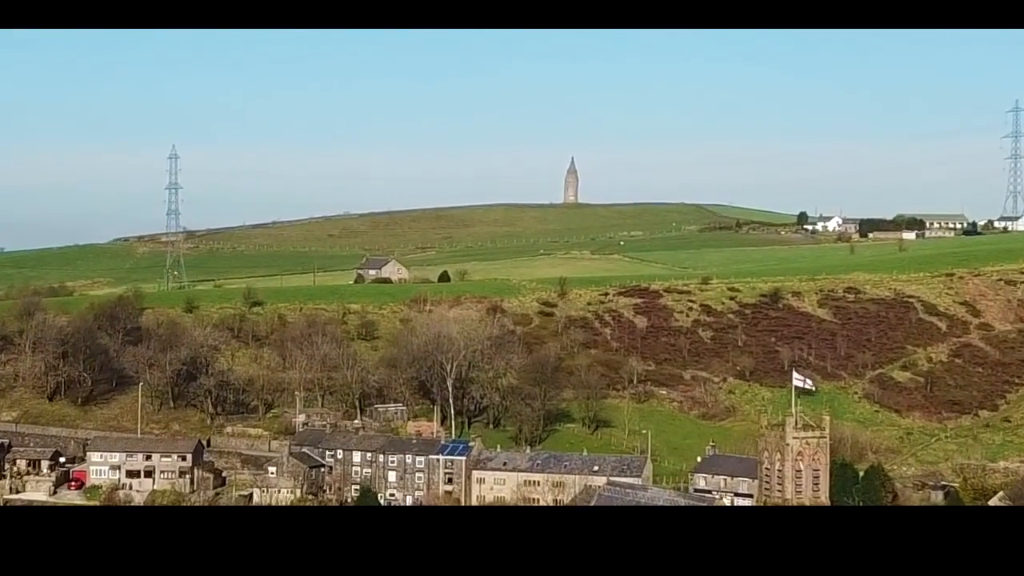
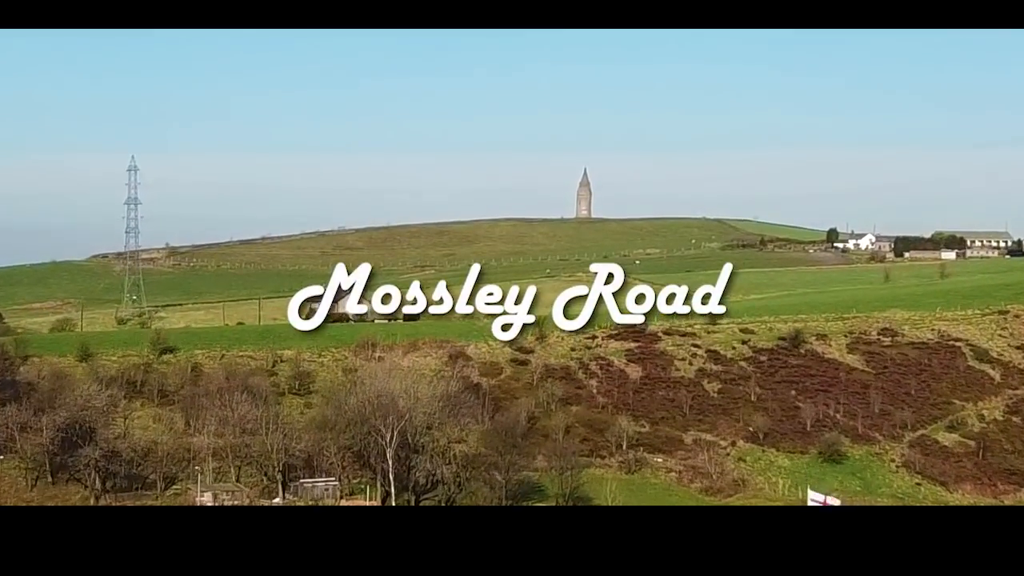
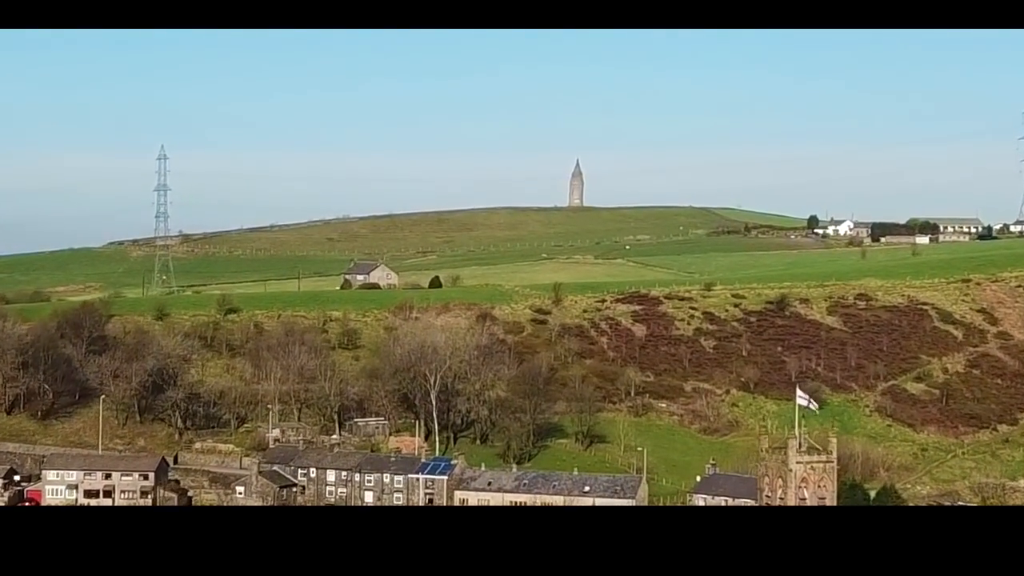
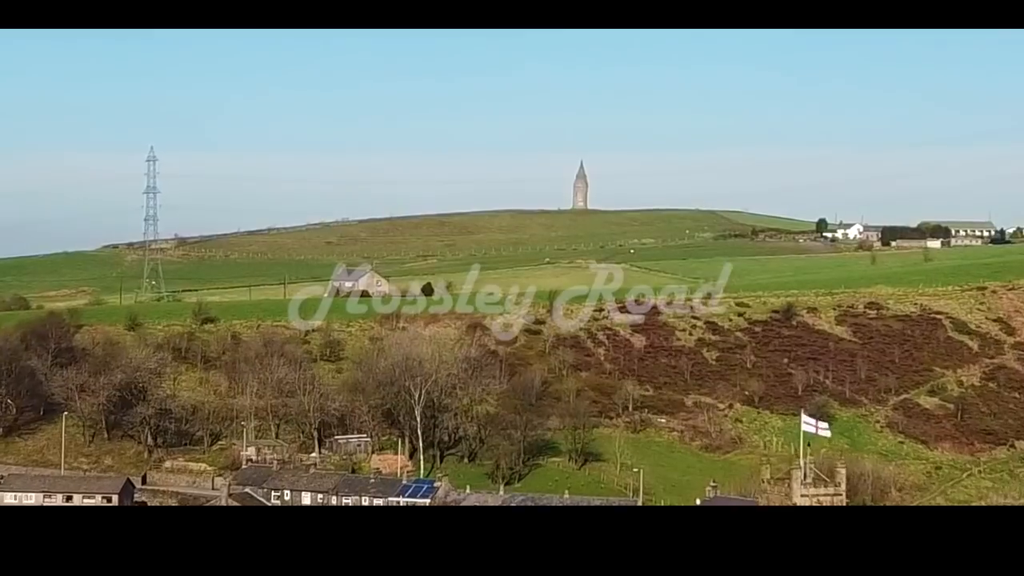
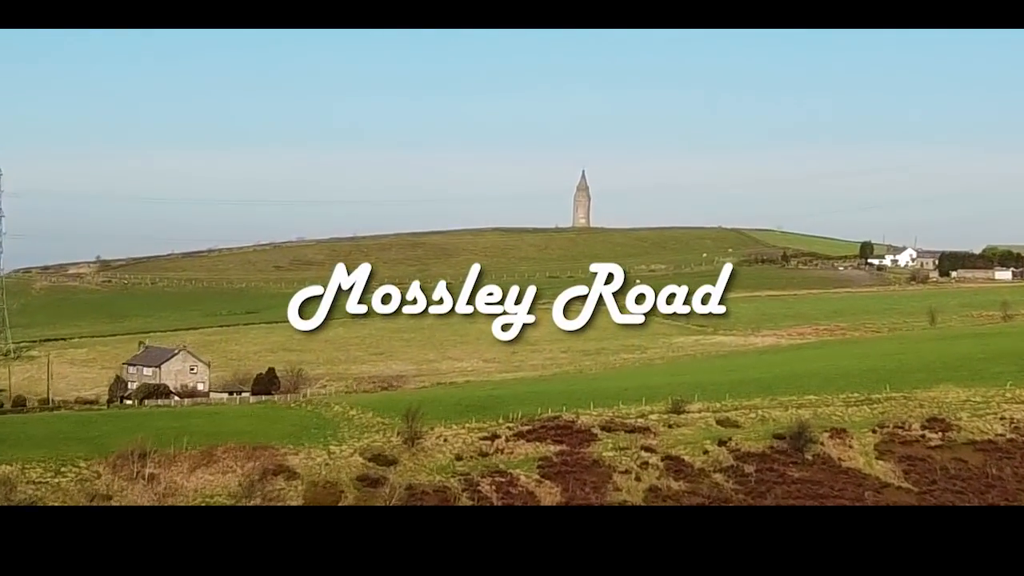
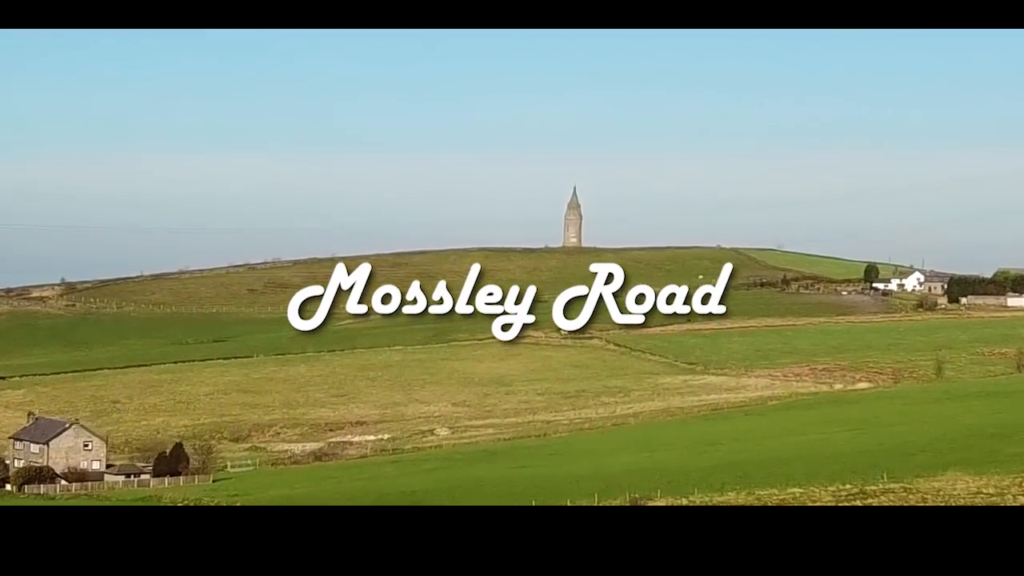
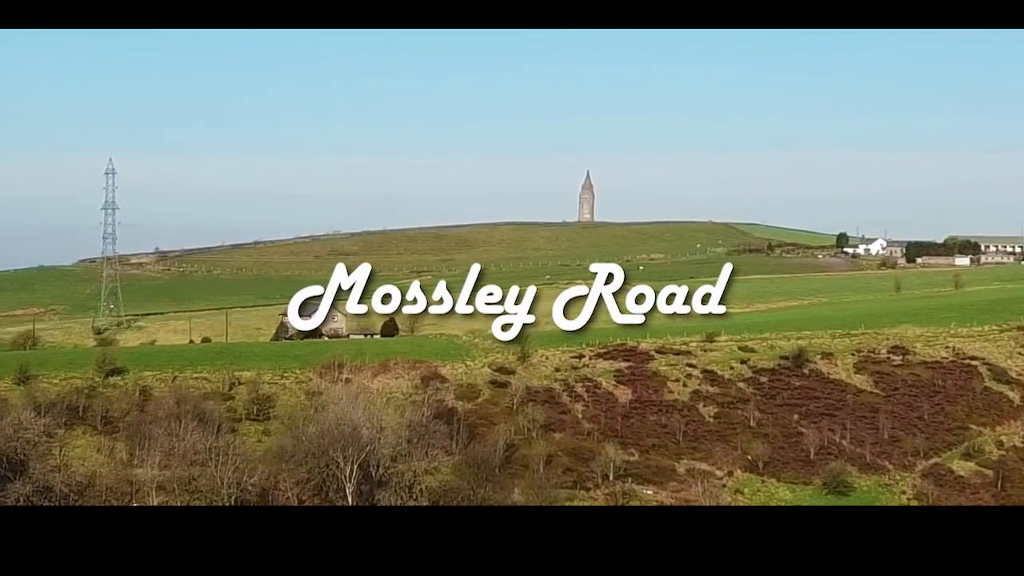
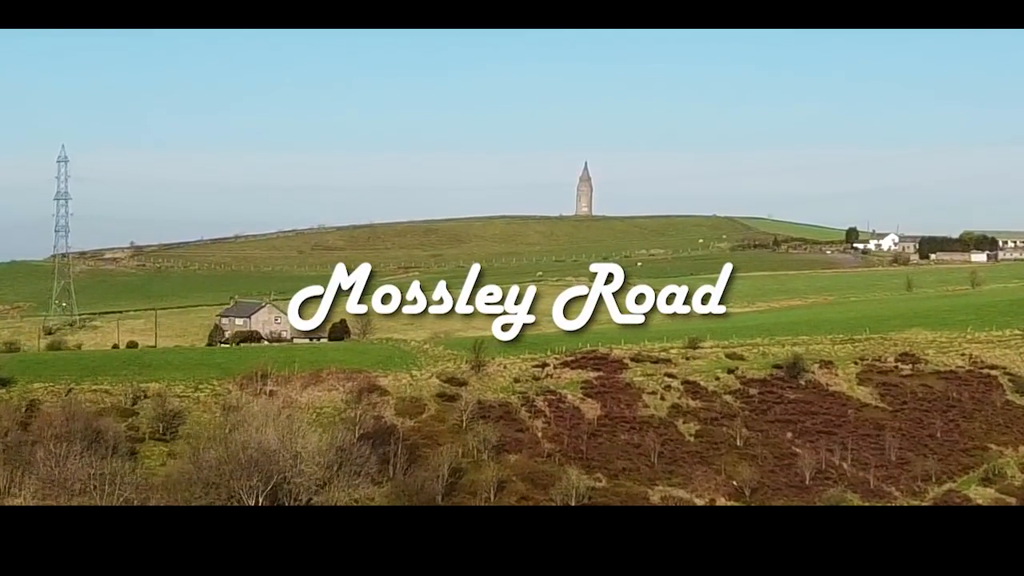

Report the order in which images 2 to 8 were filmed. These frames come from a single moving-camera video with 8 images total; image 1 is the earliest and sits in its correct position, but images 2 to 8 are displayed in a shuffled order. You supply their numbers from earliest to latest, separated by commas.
3, 4, 2, 7, 8, 5, 6
